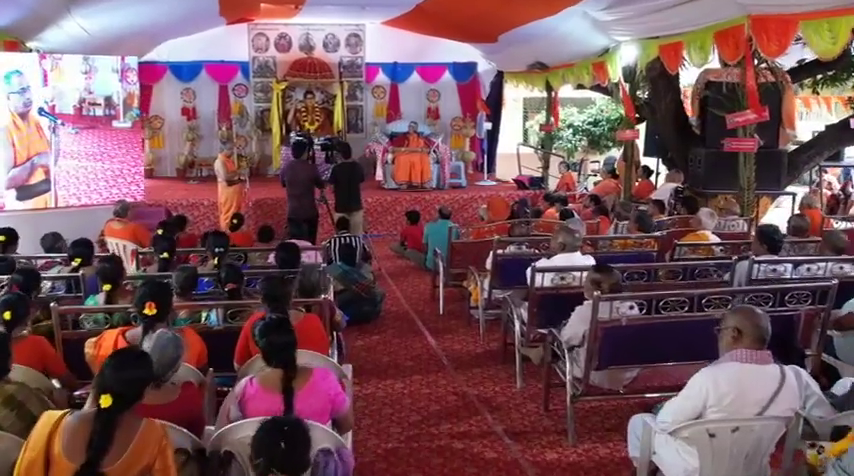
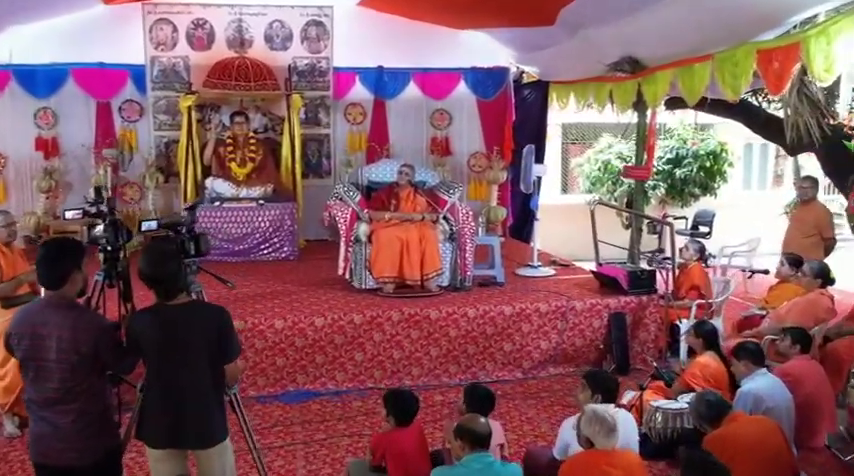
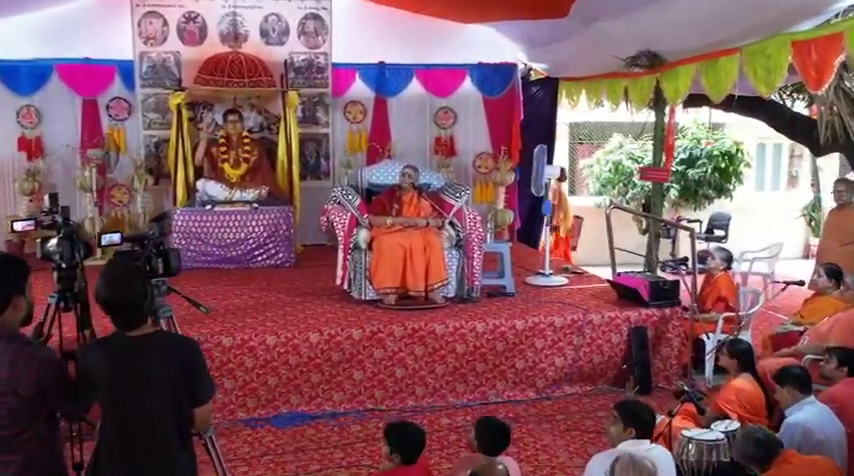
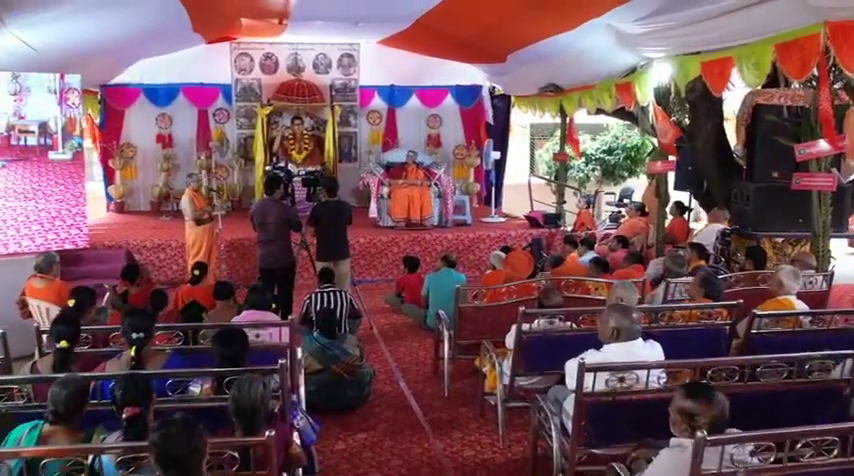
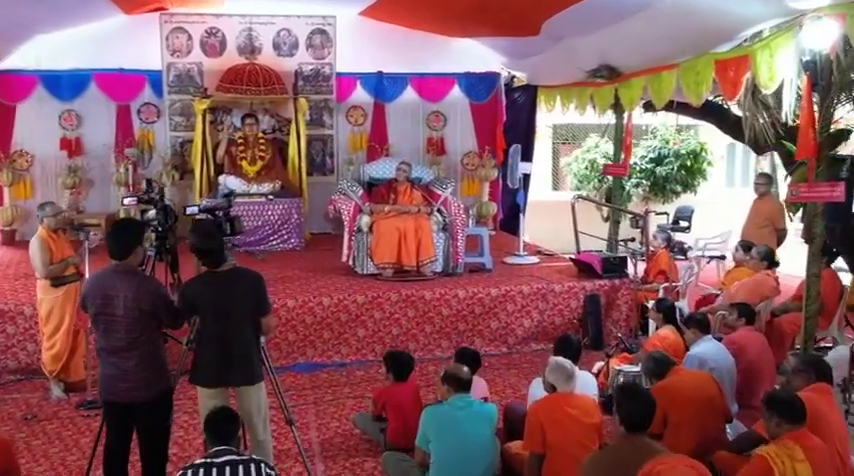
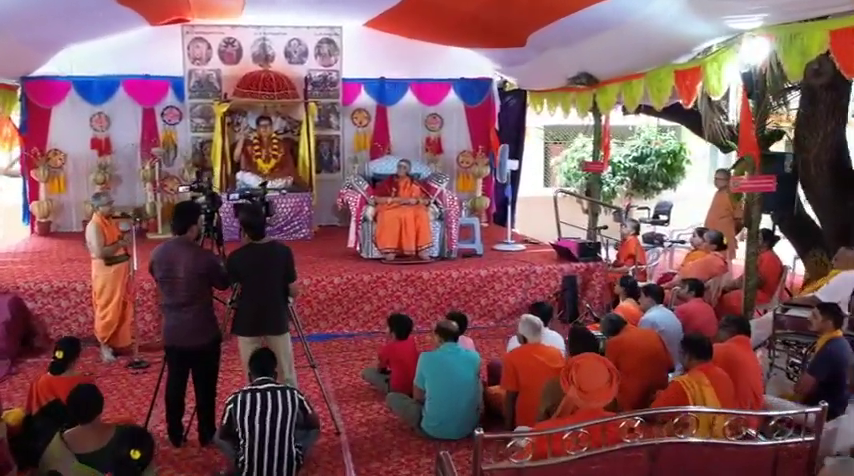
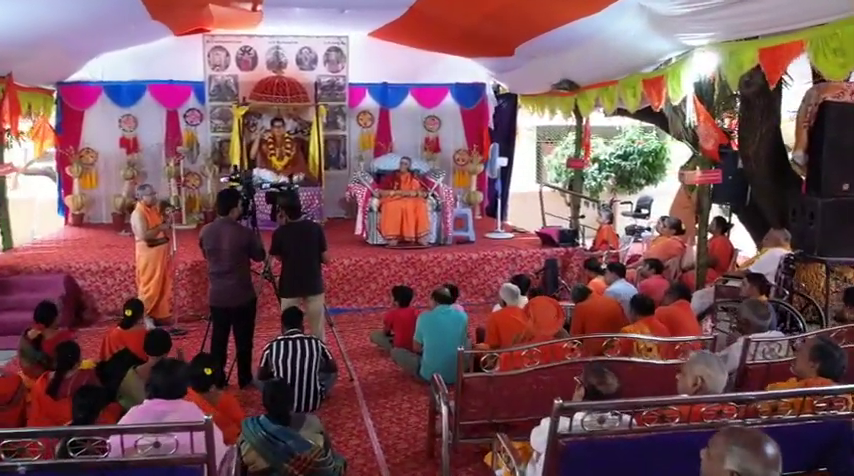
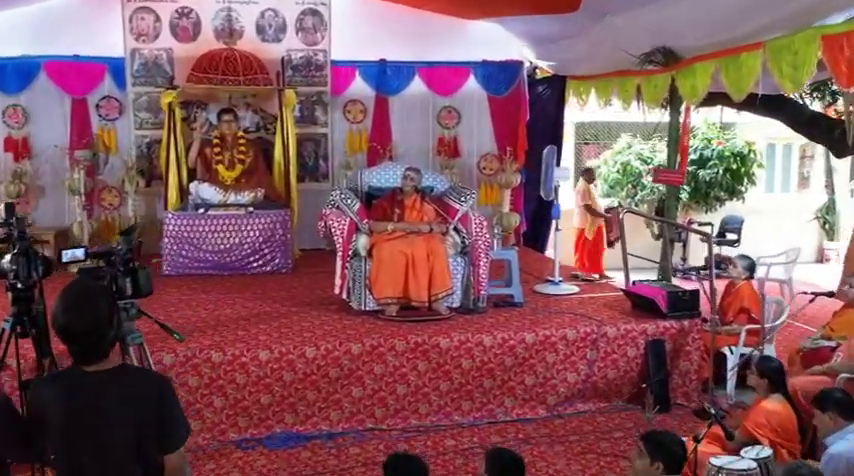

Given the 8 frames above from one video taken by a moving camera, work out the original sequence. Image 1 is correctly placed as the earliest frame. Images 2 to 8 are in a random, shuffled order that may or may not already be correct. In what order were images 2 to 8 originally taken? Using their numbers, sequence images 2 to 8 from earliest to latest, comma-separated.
4, 7, 6, 5, 2, 3, 8
